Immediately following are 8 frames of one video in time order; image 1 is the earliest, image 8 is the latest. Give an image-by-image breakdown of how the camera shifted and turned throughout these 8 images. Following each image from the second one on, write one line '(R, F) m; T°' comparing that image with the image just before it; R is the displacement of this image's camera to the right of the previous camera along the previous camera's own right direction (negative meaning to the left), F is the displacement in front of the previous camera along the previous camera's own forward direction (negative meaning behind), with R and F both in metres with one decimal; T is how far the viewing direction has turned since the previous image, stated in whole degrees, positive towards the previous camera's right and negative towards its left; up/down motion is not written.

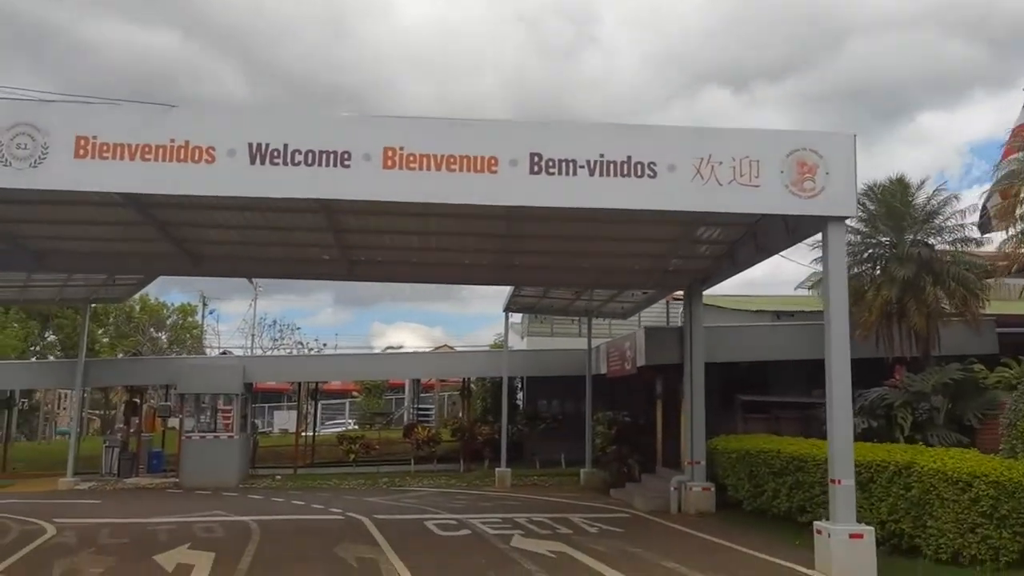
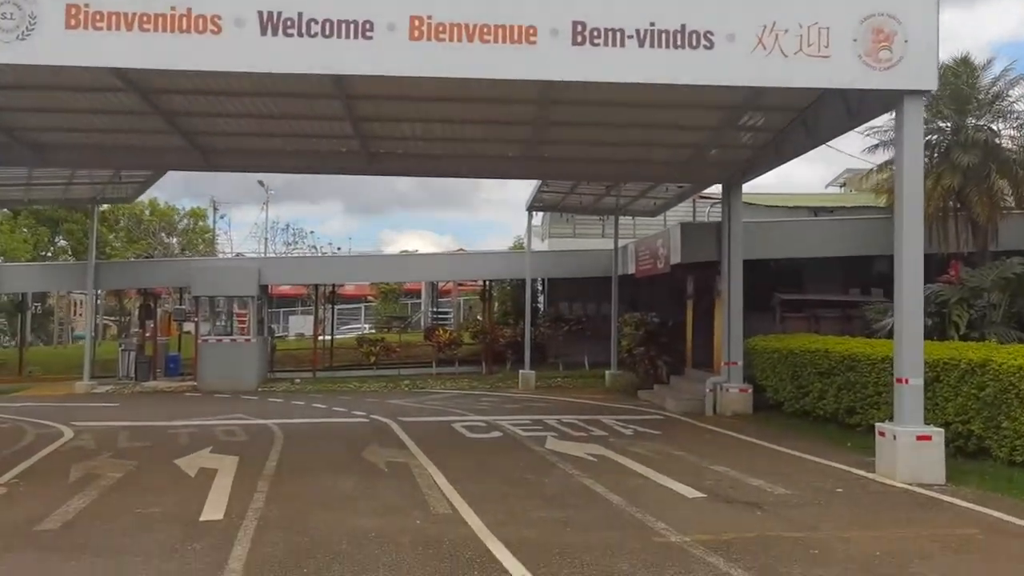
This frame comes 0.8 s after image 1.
(-0.3, +0.8) m; -1°
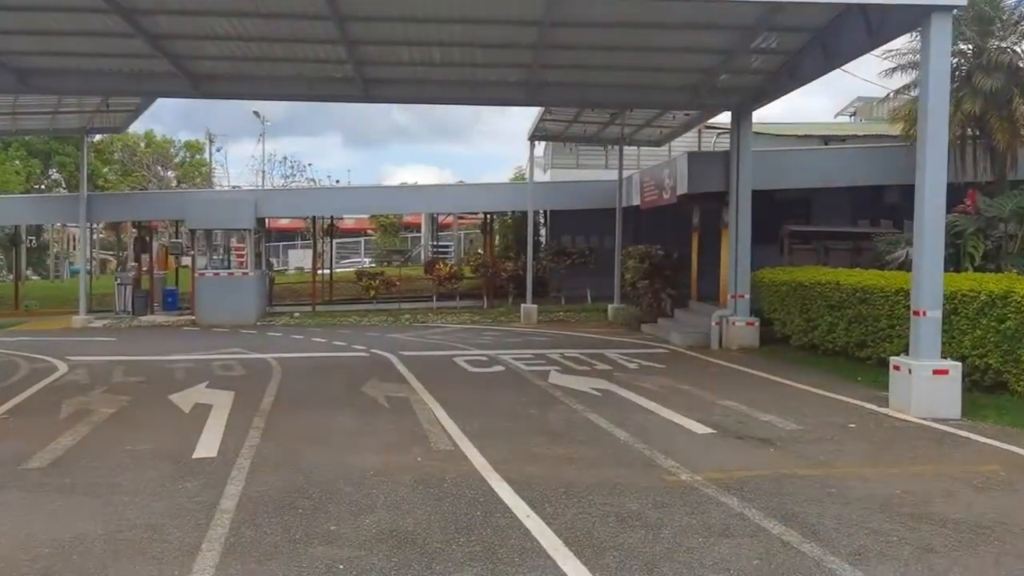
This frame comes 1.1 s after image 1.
(0.0, +0.4) m; 0°
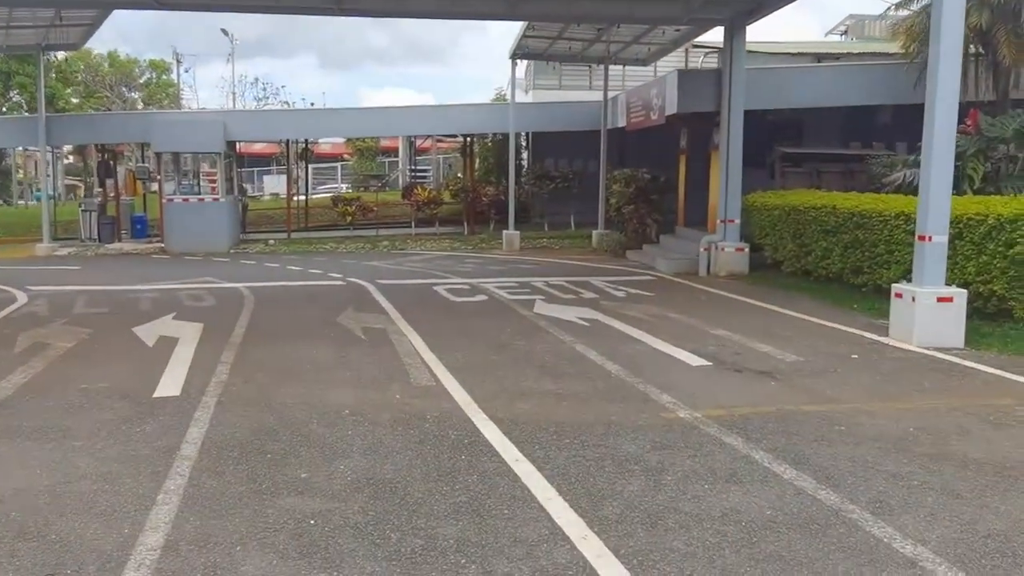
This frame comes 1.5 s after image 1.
(0.0, +0.5) m; +1°
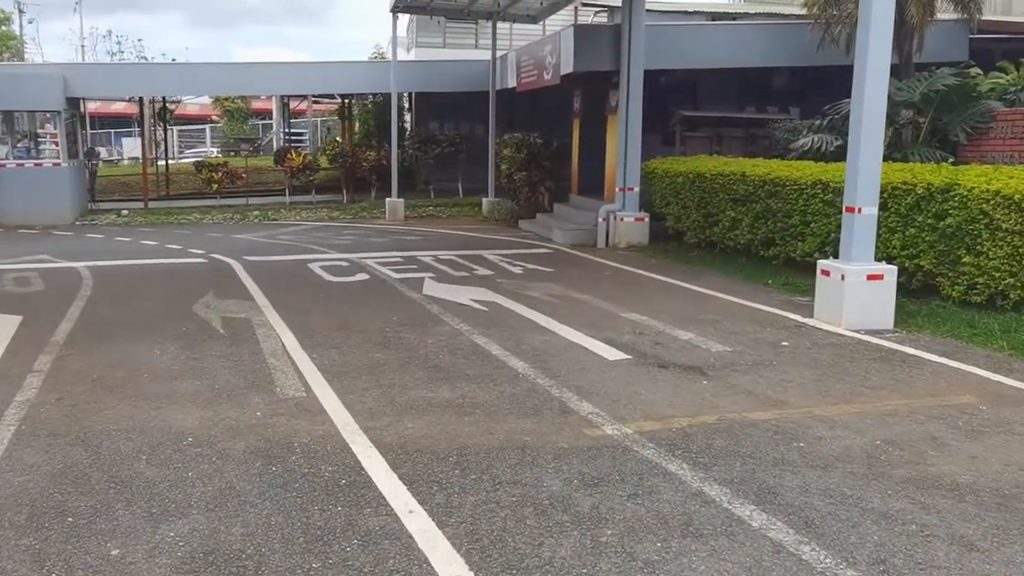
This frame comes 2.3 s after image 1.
(0.0, +1.2) m; +8°
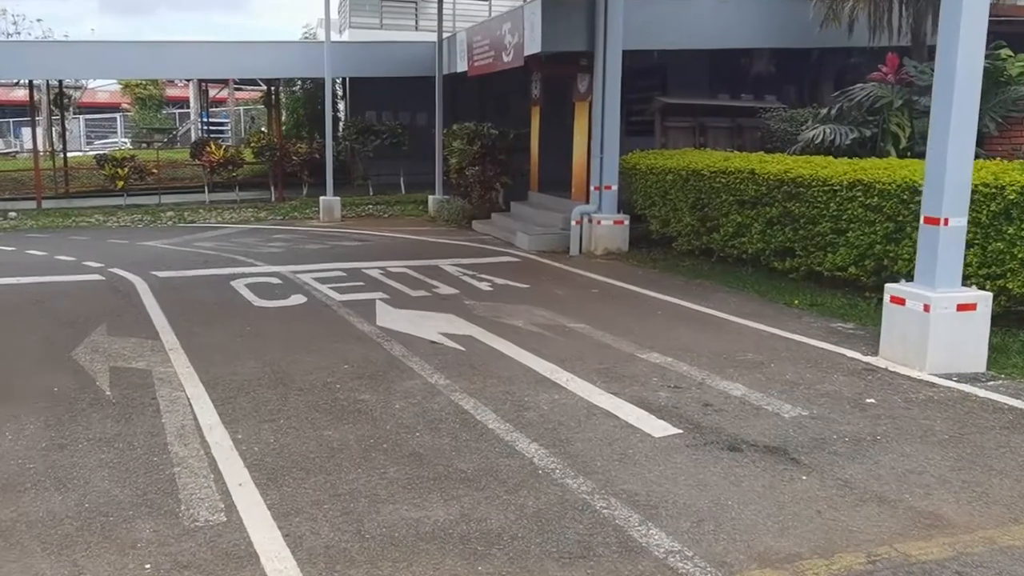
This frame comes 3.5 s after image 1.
(-0.4, +1.9) m; +5°
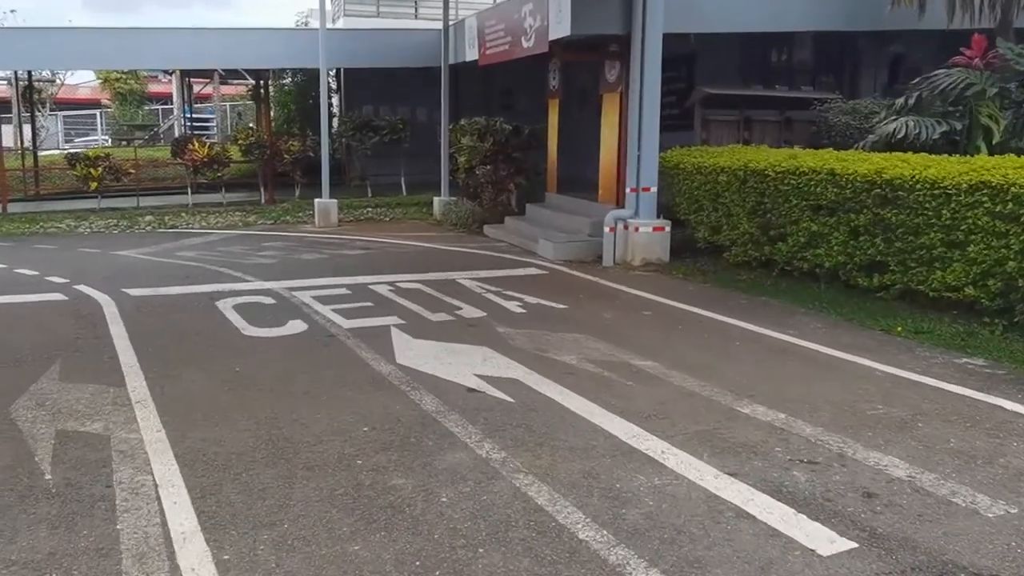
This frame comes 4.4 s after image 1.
(-0.5, +1.5) m; +1°
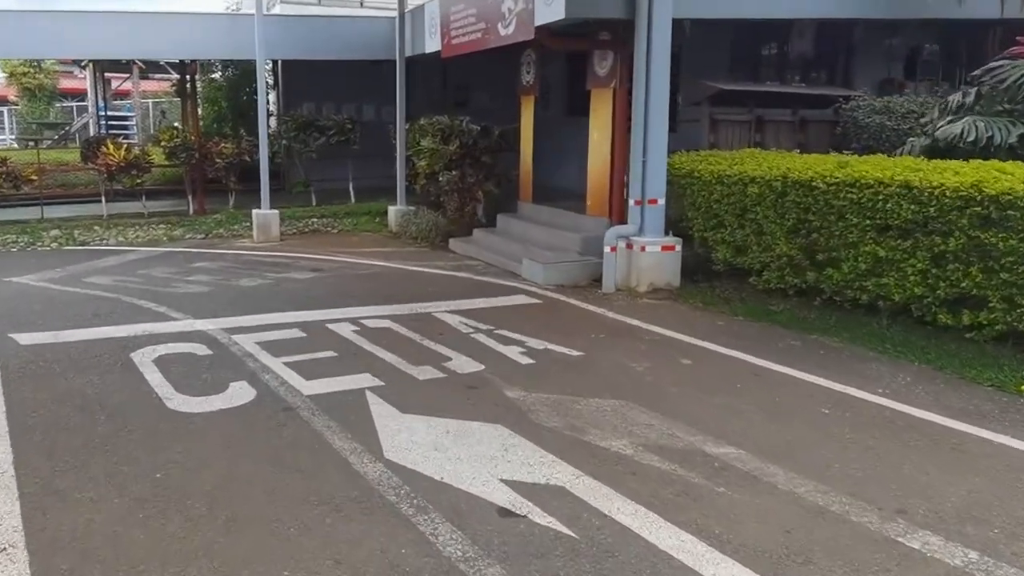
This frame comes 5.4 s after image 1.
(-0.5, +1.7) m; +4°
